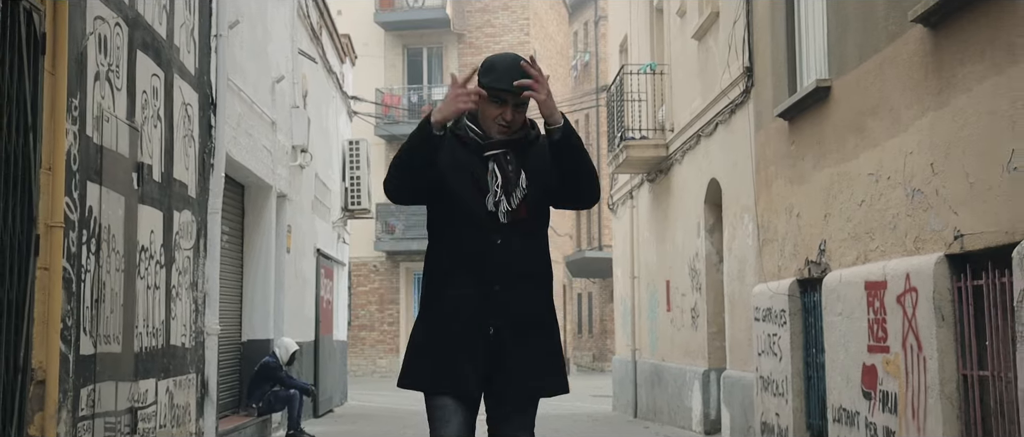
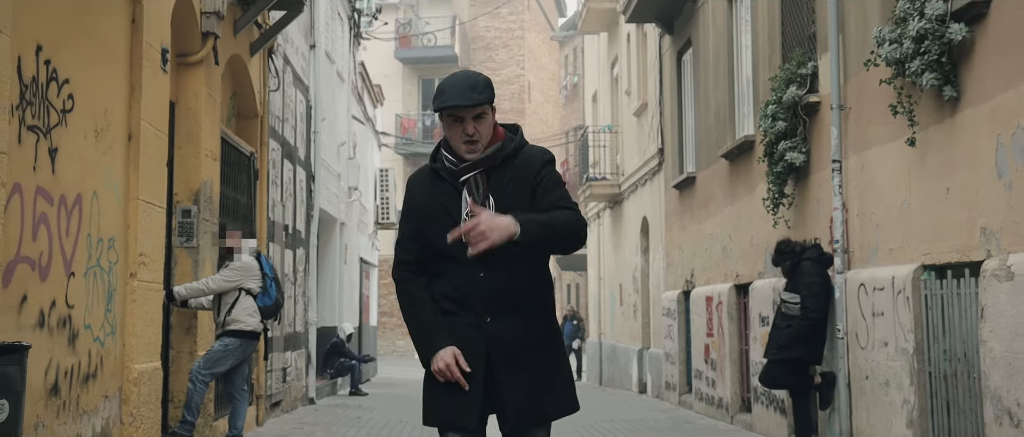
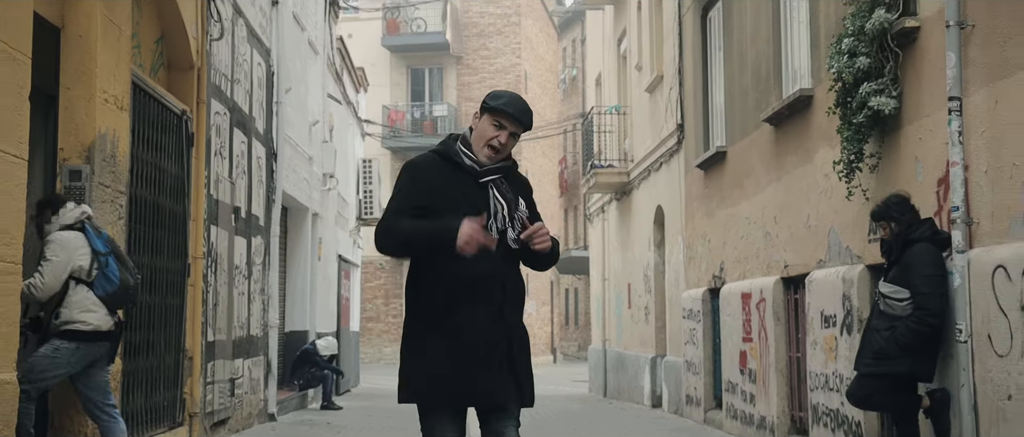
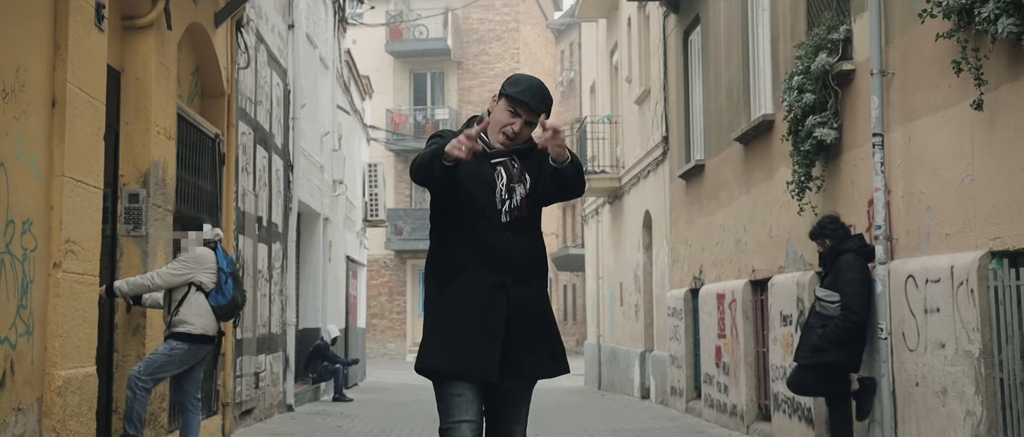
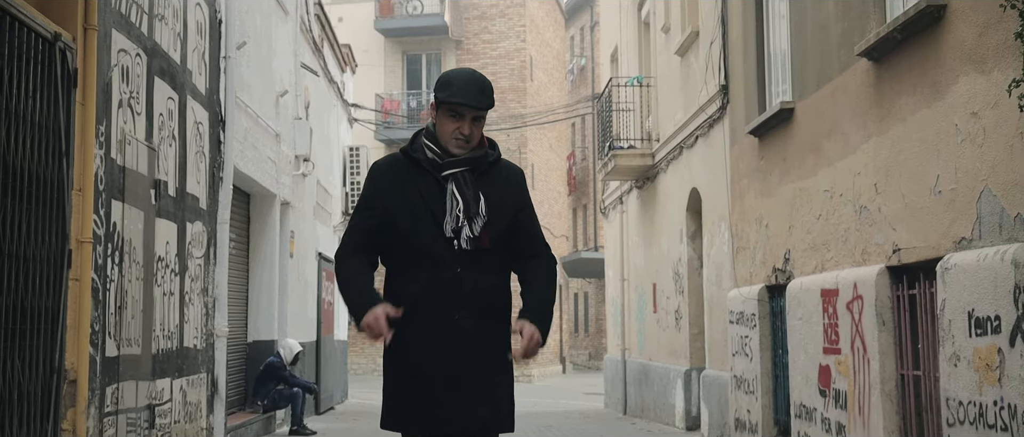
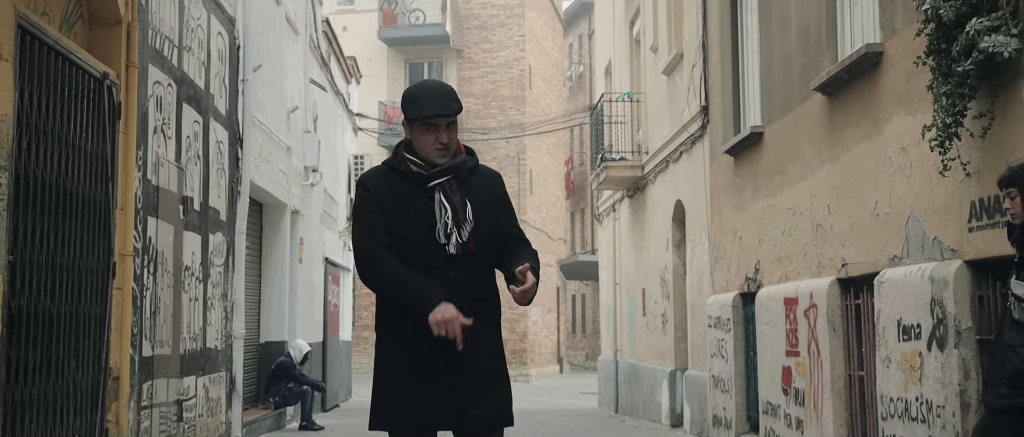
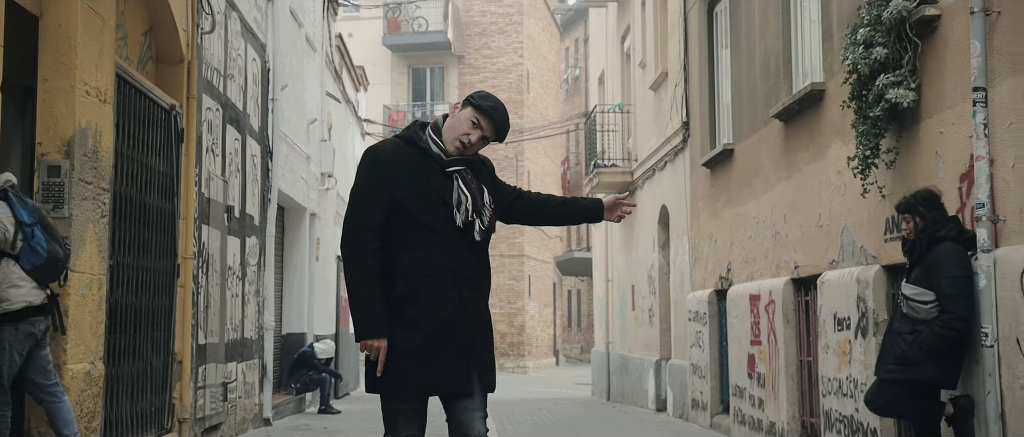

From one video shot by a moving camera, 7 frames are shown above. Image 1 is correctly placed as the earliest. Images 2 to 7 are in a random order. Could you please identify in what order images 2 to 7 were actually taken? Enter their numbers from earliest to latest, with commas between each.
5, 6, 7, 3, 4, 2
